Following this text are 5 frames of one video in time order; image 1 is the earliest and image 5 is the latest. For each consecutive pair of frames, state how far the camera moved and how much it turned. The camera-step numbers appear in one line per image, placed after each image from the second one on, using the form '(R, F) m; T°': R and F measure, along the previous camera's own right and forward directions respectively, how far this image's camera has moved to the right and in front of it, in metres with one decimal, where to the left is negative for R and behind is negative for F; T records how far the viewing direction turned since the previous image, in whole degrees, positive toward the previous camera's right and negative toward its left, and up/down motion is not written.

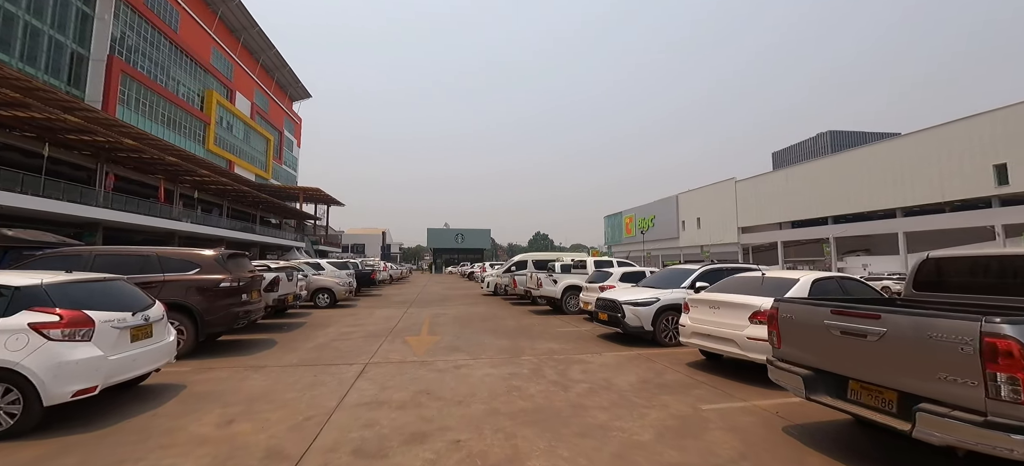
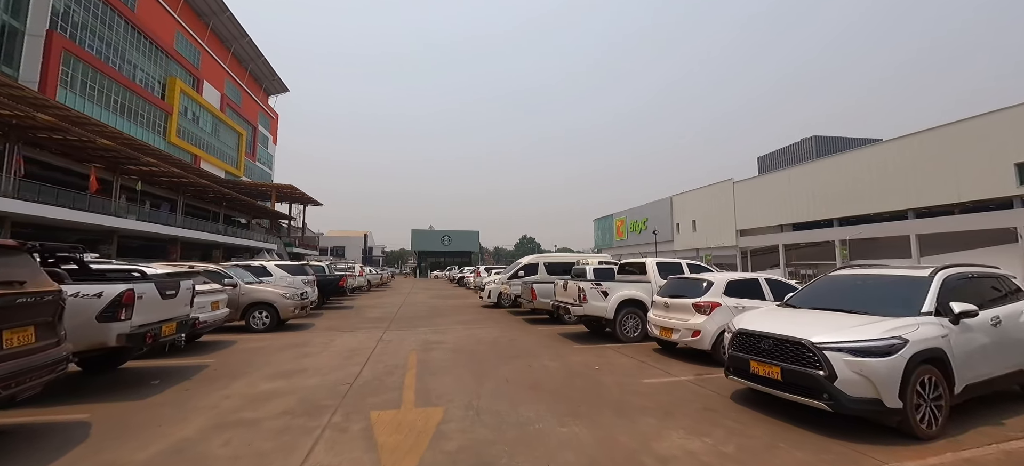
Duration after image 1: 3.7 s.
(-1.0, +4.1) m; +2°
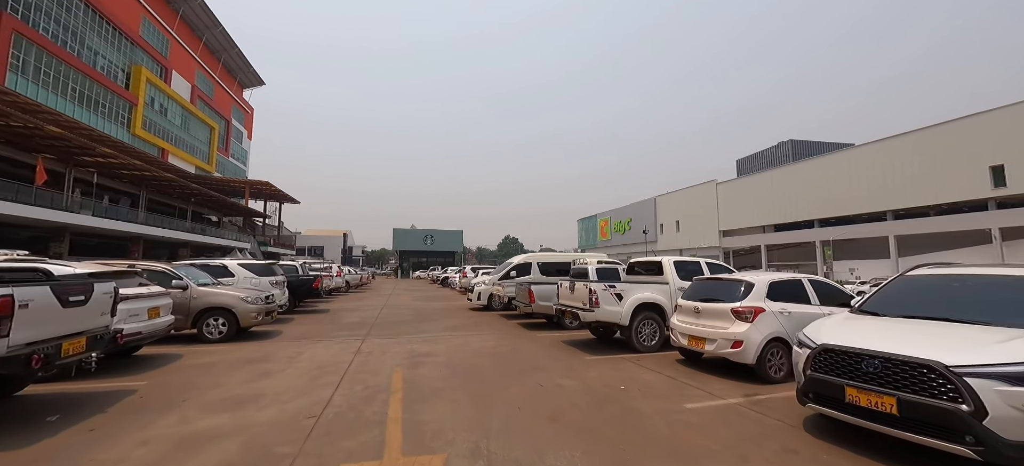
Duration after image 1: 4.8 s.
(-0.4, +1.1) m; +3°
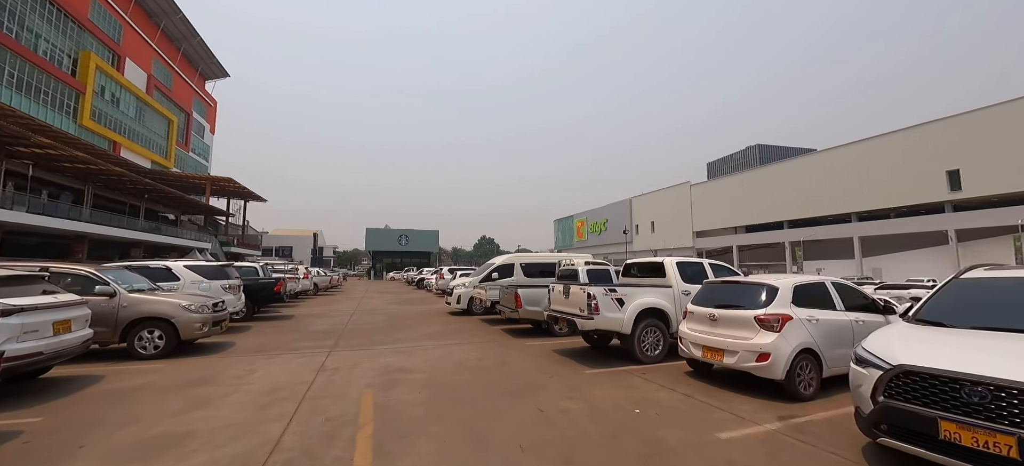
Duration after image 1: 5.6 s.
(-0.2, +0.9) m; +4°
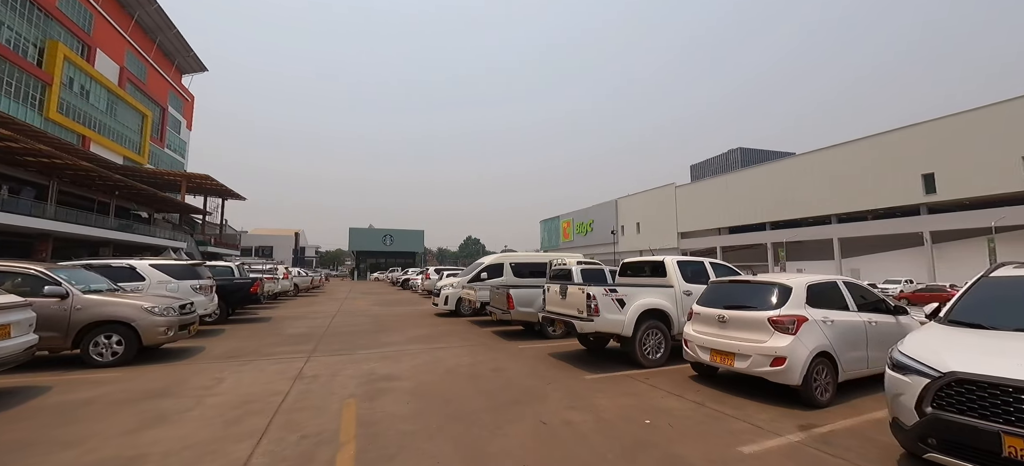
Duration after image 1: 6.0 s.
(-0.1, +0.4) m; +2°
